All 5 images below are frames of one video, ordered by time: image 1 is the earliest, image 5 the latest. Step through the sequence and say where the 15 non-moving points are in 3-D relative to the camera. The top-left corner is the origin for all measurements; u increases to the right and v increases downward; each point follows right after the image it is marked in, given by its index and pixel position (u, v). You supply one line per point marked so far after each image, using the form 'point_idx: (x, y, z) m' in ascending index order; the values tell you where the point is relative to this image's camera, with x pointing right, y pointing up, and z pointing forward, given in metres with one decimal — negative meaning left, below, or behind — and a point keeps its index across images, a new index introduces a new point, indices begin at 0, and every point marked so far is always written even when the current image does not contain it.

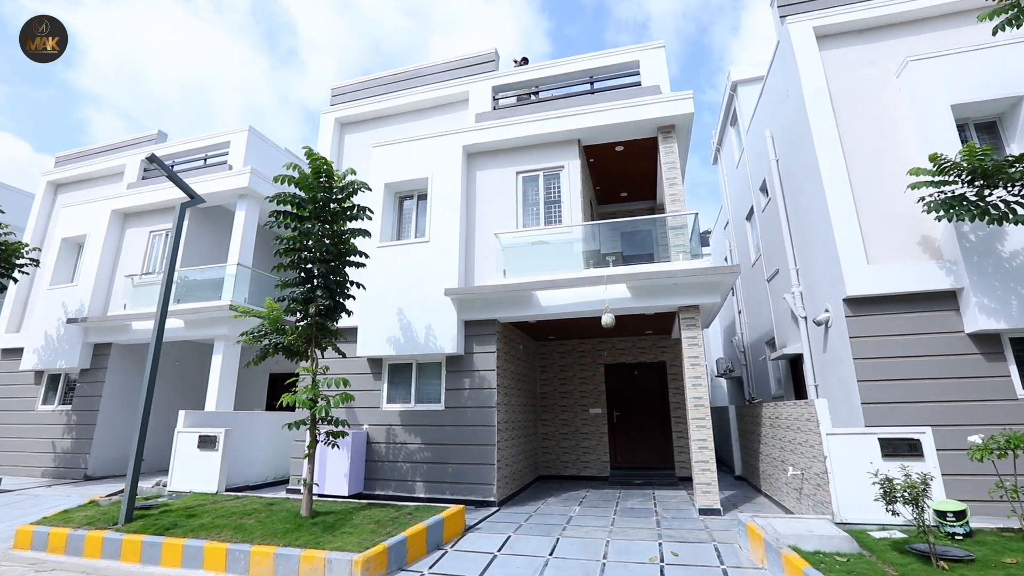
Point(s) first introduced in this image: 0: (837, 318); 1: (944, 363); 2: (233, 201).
0: (+4.7, -0.4, +6.7) m
1: (+5.6, -1.0, +6.0) m
2: (-6.2, +2.0, +10.5) m
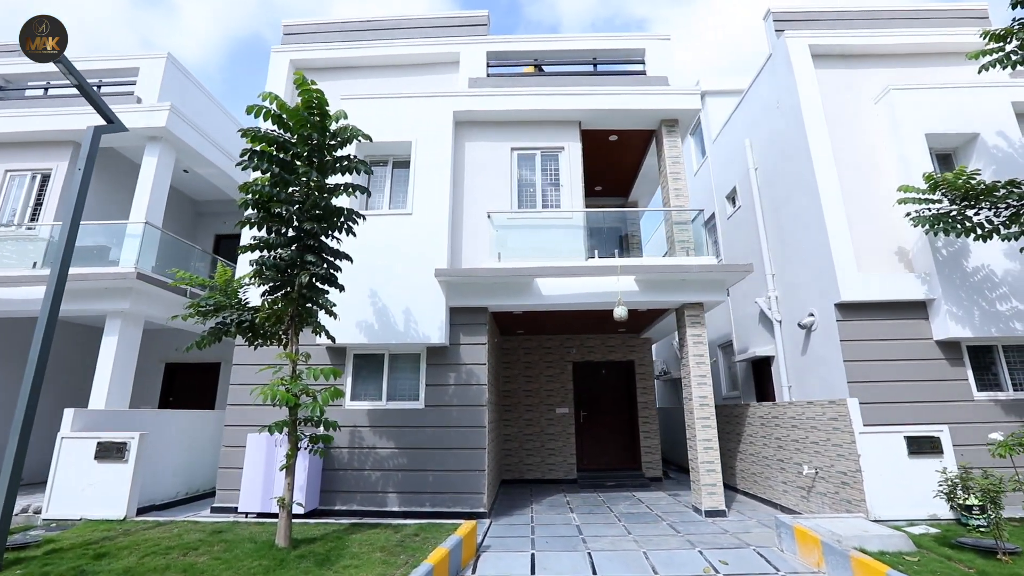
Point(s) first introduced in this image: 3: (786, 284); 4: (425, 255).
0: (+4.7, -0.5, +7.0) m
1: (+5.7, -1.1, +6.6) m
2: (-6.6, +2.6, +8.3) m
3: (+4.7, +0.1, +8.1) m
4: (-1.3, +0.5, +6.9) m
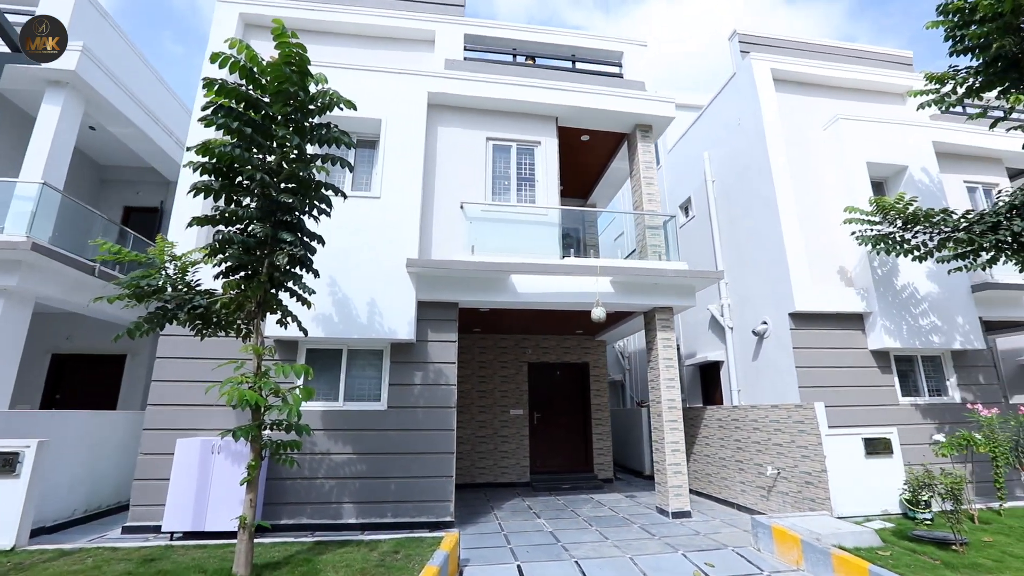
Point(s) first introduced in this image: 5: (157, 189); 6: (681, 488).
0: (+4.2, -0.7, +7.5) m
1: (+5.3, -1.3, +7.2) m
2: (-6.9, +2.9, +6.8) m
3: (+4.1, -0.1, +8.5) m
4: (-1.6, +0.6, +6.4) m
5: (-7.1, +2.0, +9.3) m
6: (+2.3, -2.8, +6.5) m
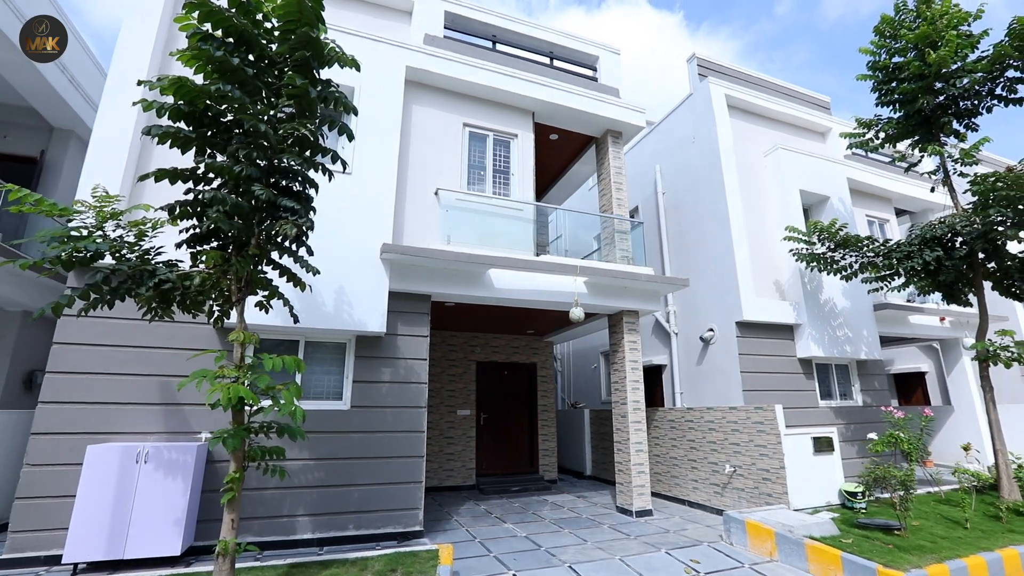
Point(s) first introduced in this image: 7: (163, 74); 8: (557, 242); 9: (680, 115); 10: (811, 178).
0: (+3.6, -0.8, +8.0) m
1: (+4.7, -1.5, +7.9) m
2: (-7.0, +3.4, +5.1) m
3: (+3.3, -0.2, +9.0) m
4: (-1.8, +0.8, +5.8) m
5: (-7.6, +2.4, +7.5) m
6: (+1.8, -2.8, +6.6) m
7: (-4.2, +2.6, +5.6) m
8: (+0.7, +0.7, +7.1) m
9: (+3.4, +3.5, +9.5) m
10: (+5.6, +2.1, +8.8) m
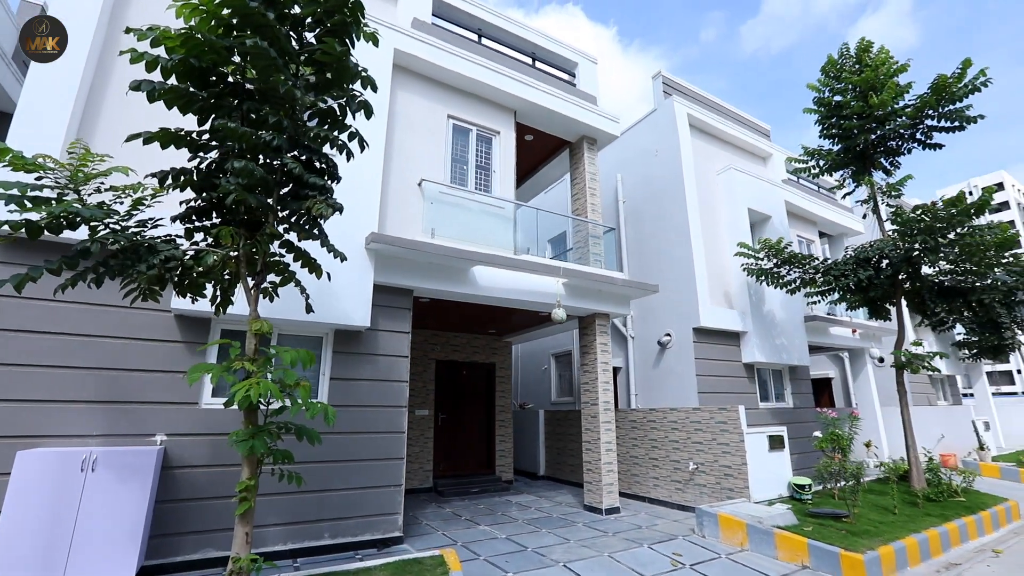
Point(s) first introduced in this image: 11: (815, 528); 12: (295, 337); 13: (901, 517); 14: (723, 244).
0: (+3.0, -1.0, +8.5) m
1: (+4.1, -1.7, +8.6) m
2: (-6.7, +3.7, +3.9) m
3: (+2.6, -0.4, +9.4) m
4: (-1.8, +0.9, +5.4) m
5: (-7.8, +2.8, +6.2) m
6: (+1.4, -2.9, +6.8) m
7: (-4.1, +2.8, +4.9) m
8: (+0.4, +0.7, +7.1) m
9: (+2.8, +3.4, +10.0) m
10: (+5.0, +1.9, +9.6) m
11: (+3.4, -2.7, +5.3) m
12: (-2.4, -0.5, +5.2) m
13: (+4.8, -2.8, +5.8) m
14: (+4.1, +0.9, +9.2) m
